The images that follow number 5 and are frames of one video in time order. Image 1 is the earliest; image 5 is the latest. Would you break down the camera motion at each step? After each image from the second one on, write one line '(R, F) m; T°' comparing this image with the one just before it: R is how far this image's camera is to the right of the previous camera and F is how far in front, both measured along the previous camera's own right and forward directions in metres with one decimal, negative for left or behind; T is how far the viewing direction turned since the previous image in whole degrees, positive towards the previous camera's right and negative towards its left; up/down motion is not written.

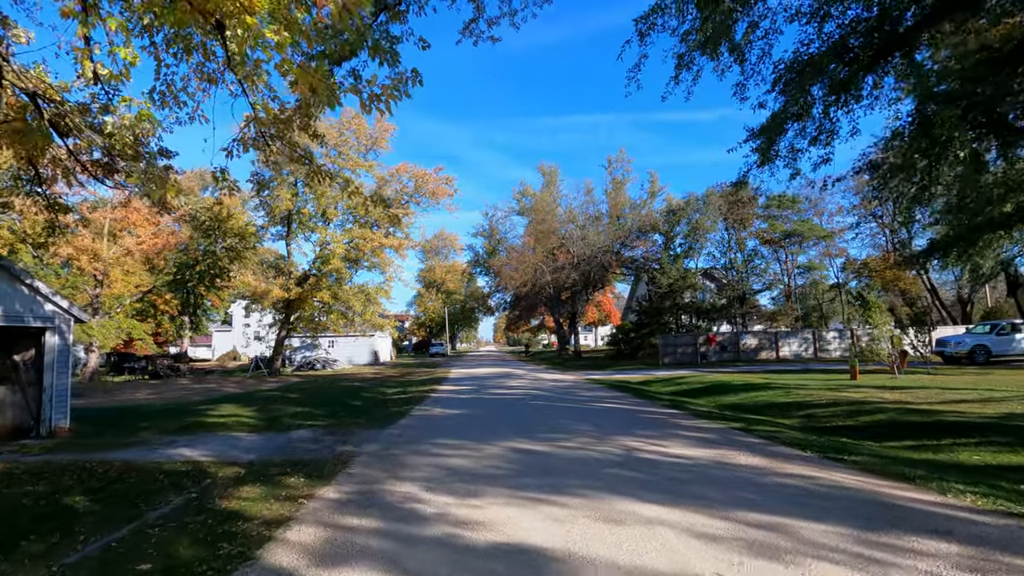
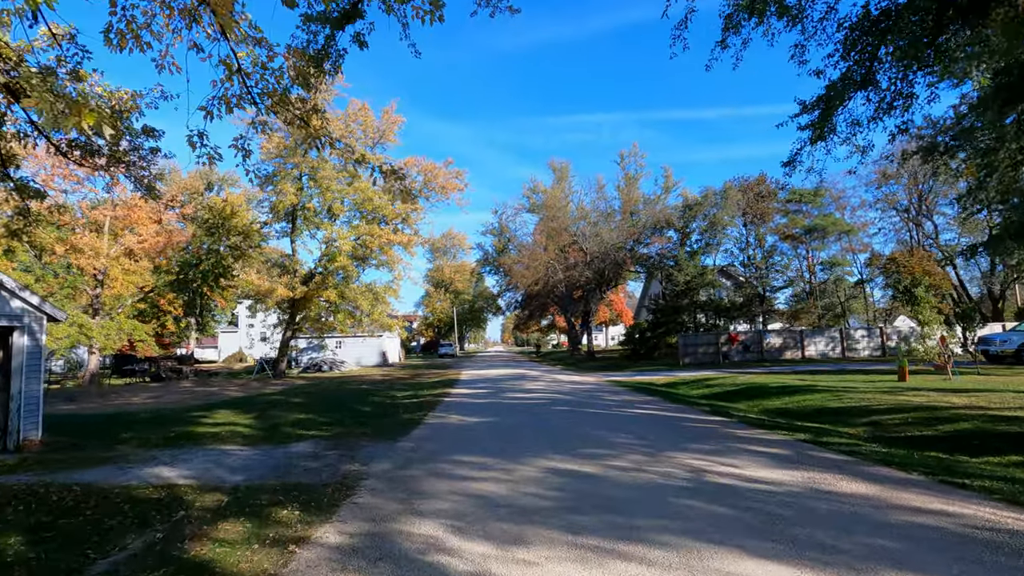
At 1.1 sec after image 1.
(-0.3, +1.3) m; -1°
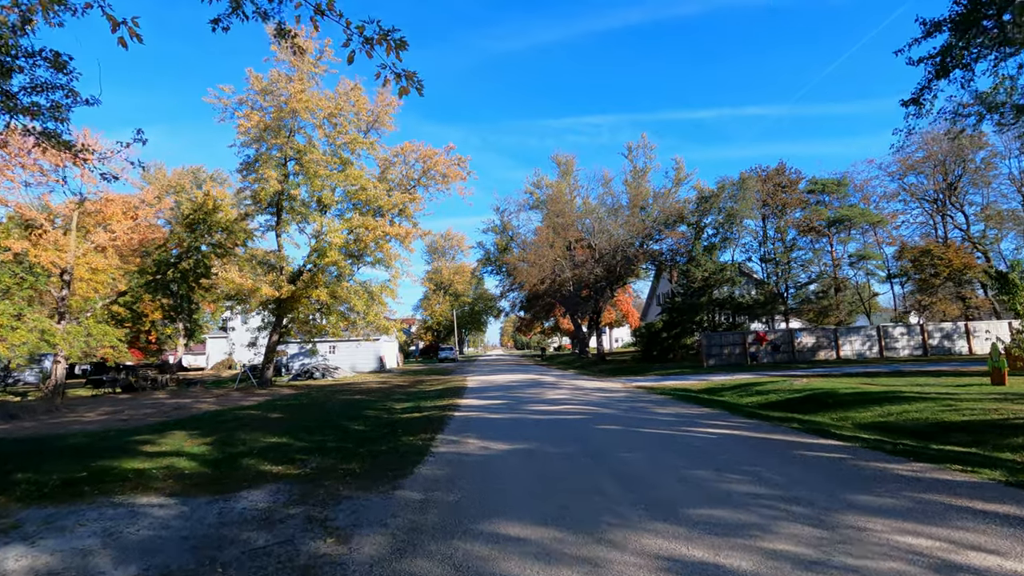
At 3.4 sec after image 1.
(-0.5, +2.8) m; 0°
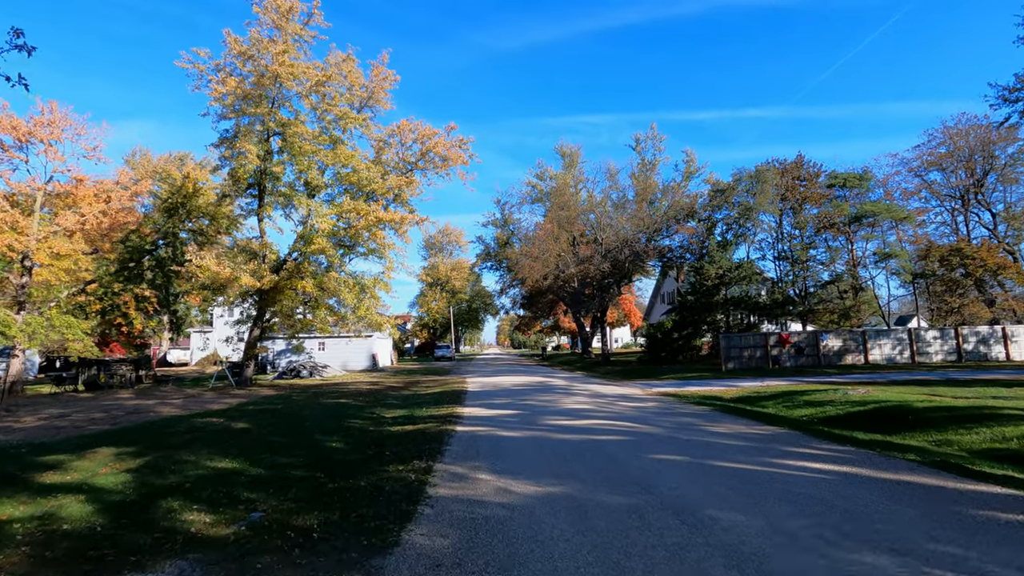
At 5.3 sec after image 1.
(-0.4, +2.4) m; 0°
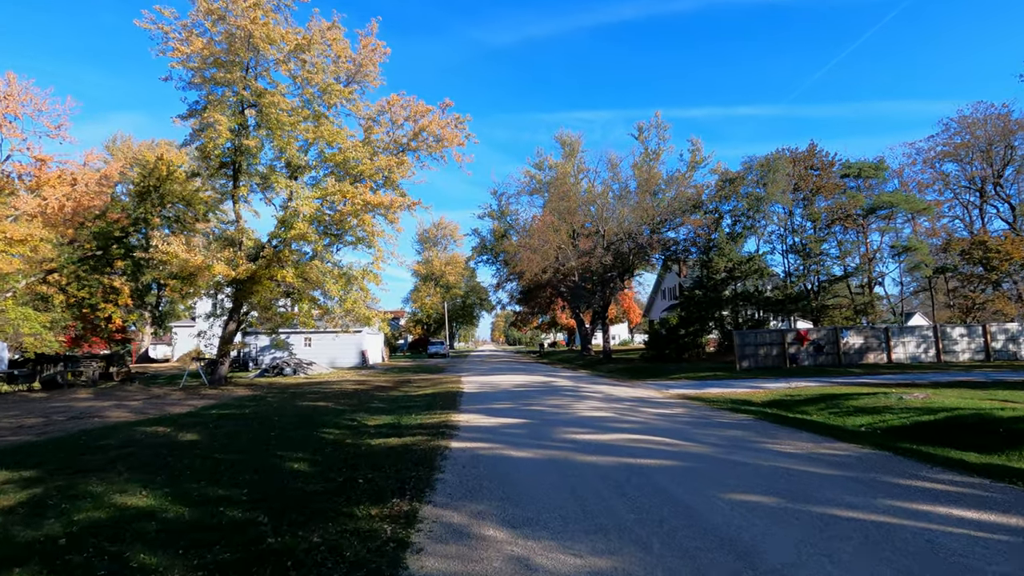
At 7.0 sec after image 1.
(-0.2, +2.0) m; +1°
